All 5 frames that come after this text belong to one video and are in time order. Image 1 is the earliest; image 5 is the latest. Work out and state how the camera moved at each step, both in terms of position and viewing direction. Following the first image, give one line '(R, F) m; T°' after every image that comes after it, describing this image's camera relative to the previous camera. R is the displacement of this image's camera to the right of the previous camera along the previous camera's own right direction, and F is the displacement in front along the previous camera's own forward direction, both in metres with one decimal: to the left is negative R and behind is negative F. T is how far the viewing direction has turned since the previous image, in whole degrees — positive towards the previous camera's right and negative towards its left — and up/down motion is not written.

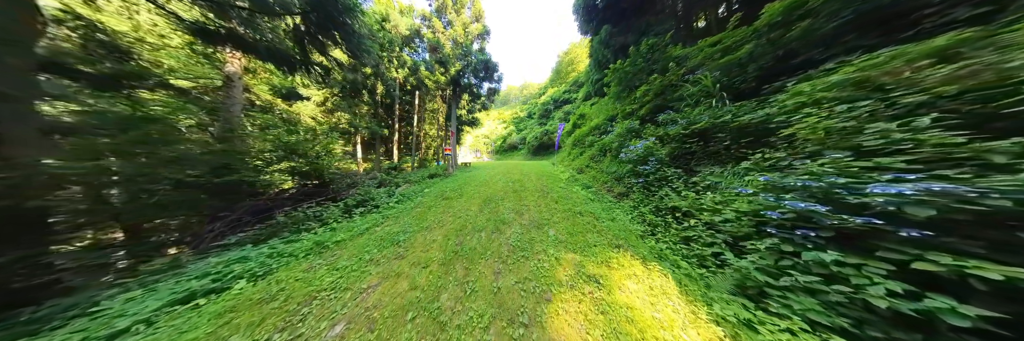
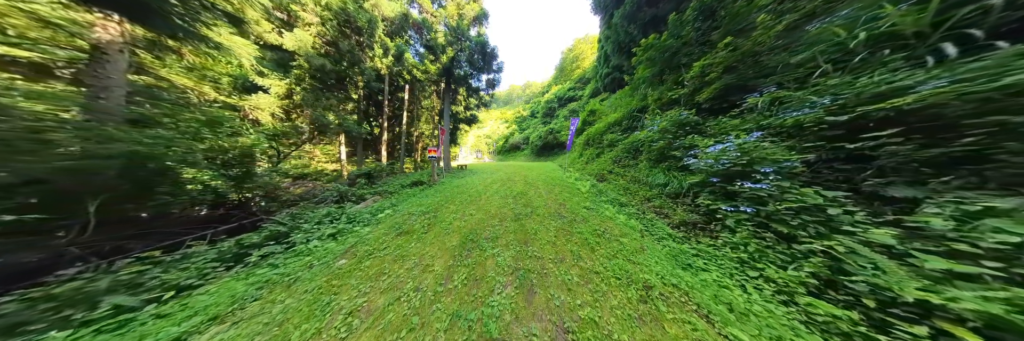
(+0.1, +1.5) m; -1°
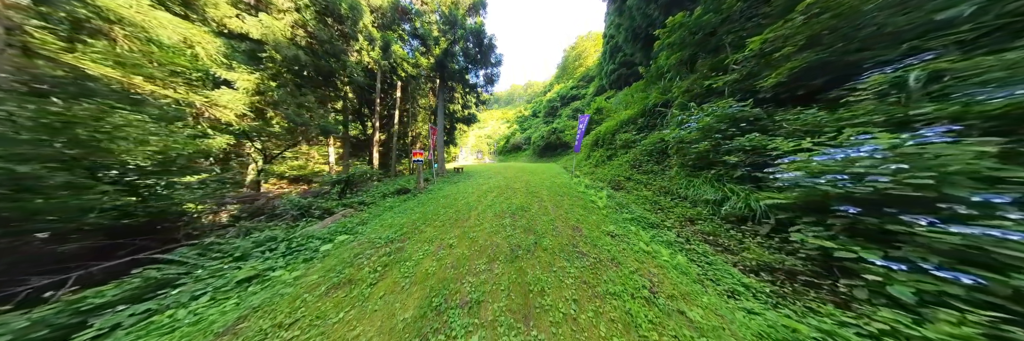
(+0.1, +0.9) m; -1°
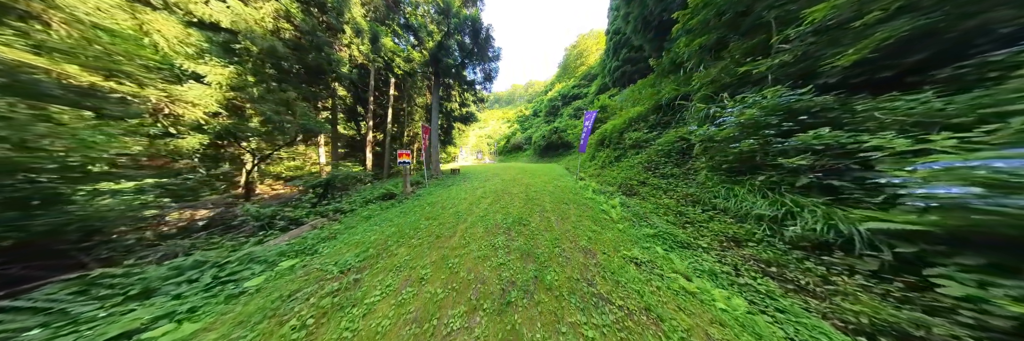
(+0.1, +0.6) m; 0°
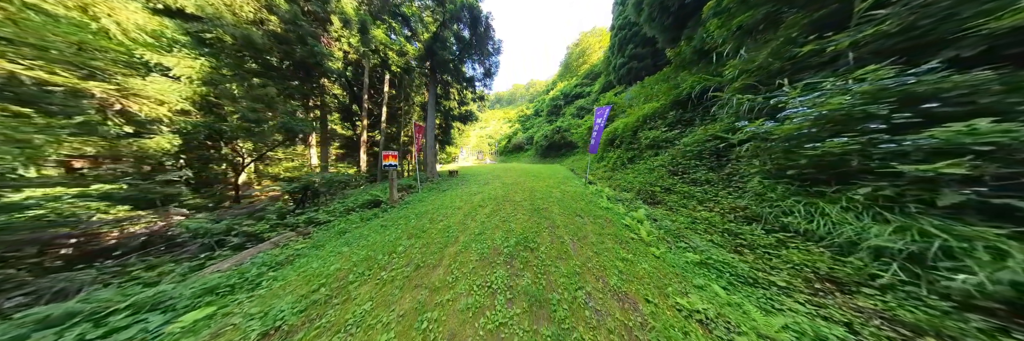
(0.0, +0.6) m; 0°
